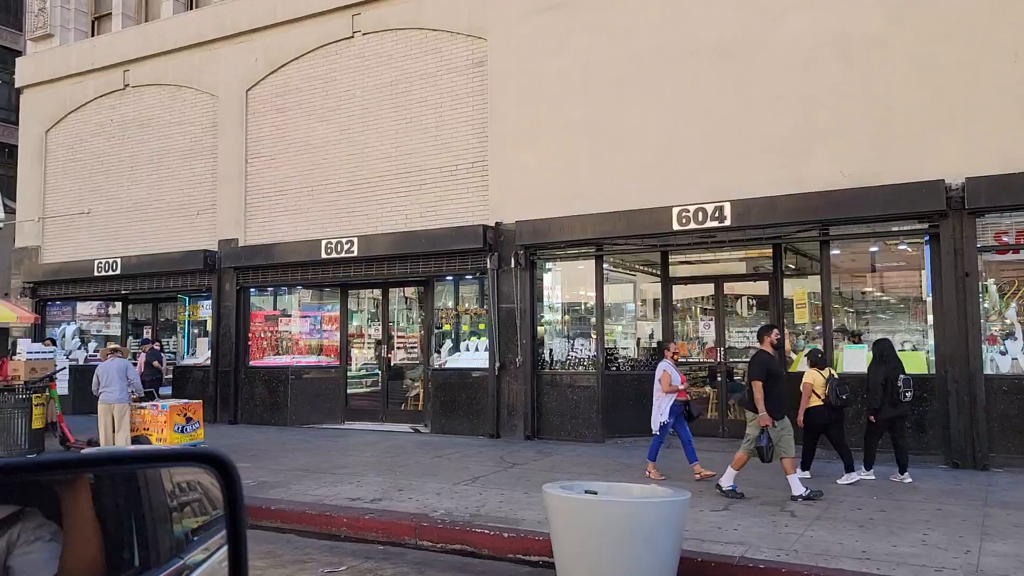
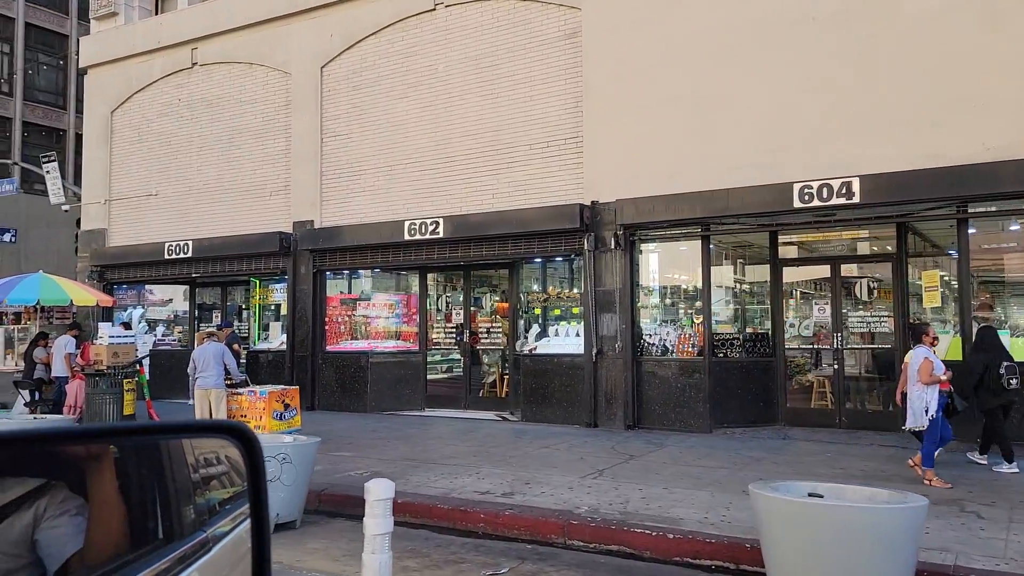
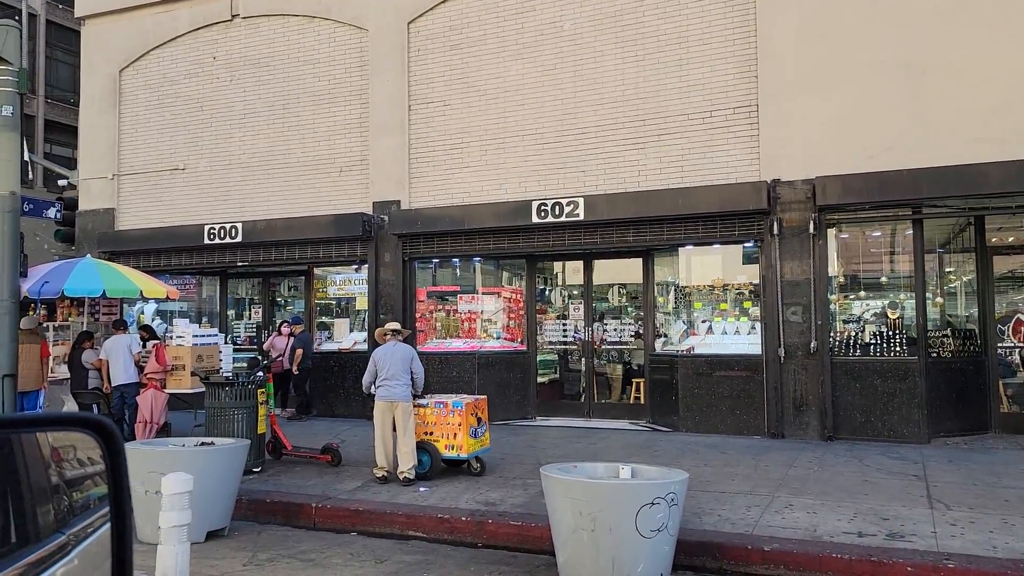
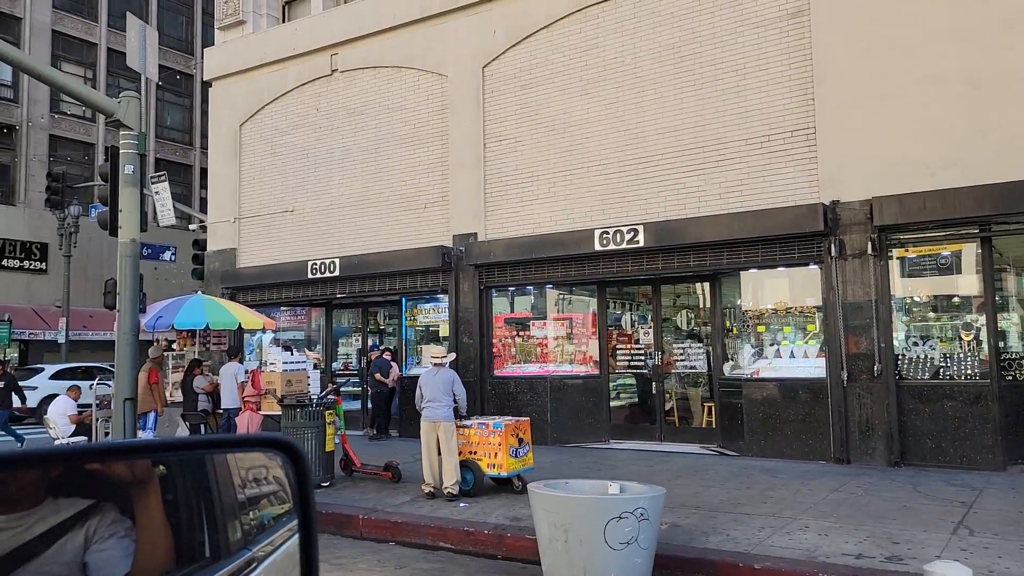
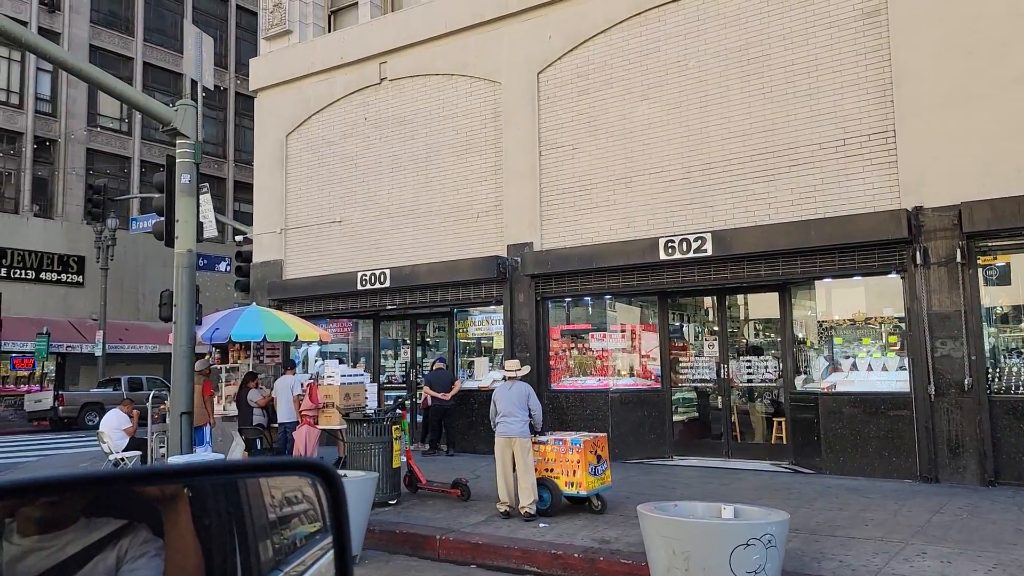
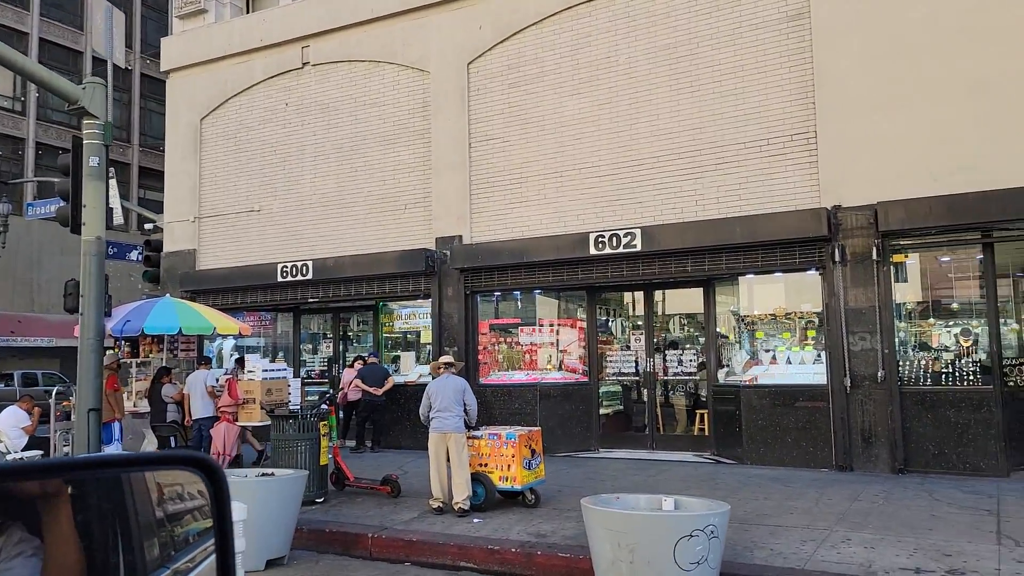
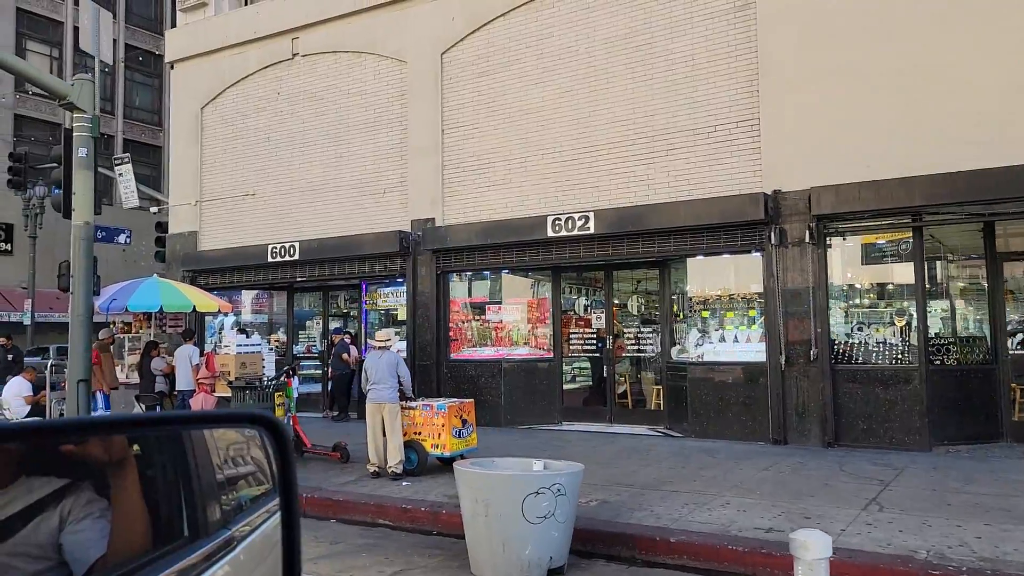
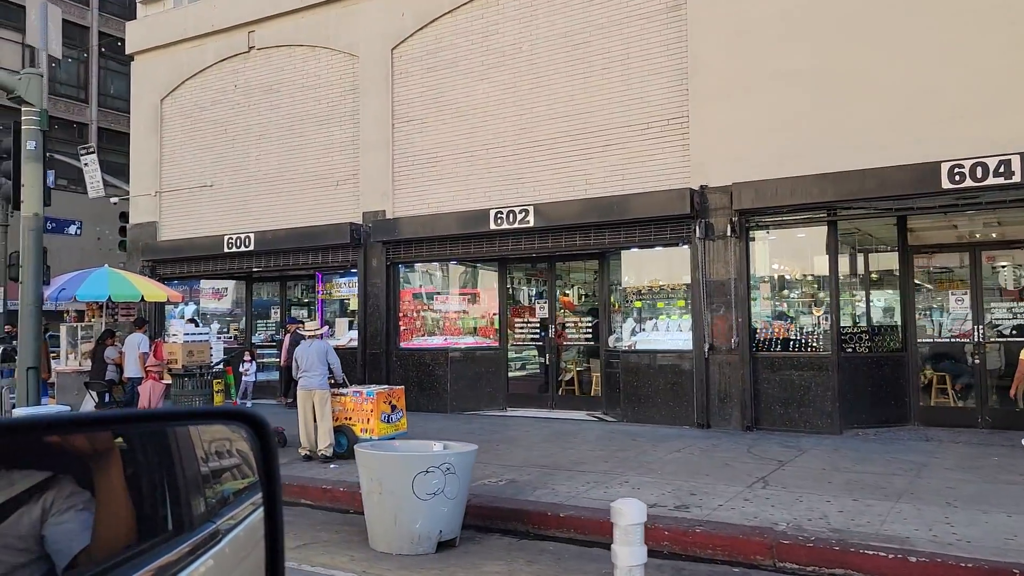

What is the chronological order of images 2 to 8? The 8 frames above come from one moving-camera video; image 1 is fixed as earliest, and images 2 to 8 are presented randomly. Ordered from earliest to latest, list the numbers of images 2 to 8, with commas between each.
2, 8, 7, 4, 5, 6, 3
